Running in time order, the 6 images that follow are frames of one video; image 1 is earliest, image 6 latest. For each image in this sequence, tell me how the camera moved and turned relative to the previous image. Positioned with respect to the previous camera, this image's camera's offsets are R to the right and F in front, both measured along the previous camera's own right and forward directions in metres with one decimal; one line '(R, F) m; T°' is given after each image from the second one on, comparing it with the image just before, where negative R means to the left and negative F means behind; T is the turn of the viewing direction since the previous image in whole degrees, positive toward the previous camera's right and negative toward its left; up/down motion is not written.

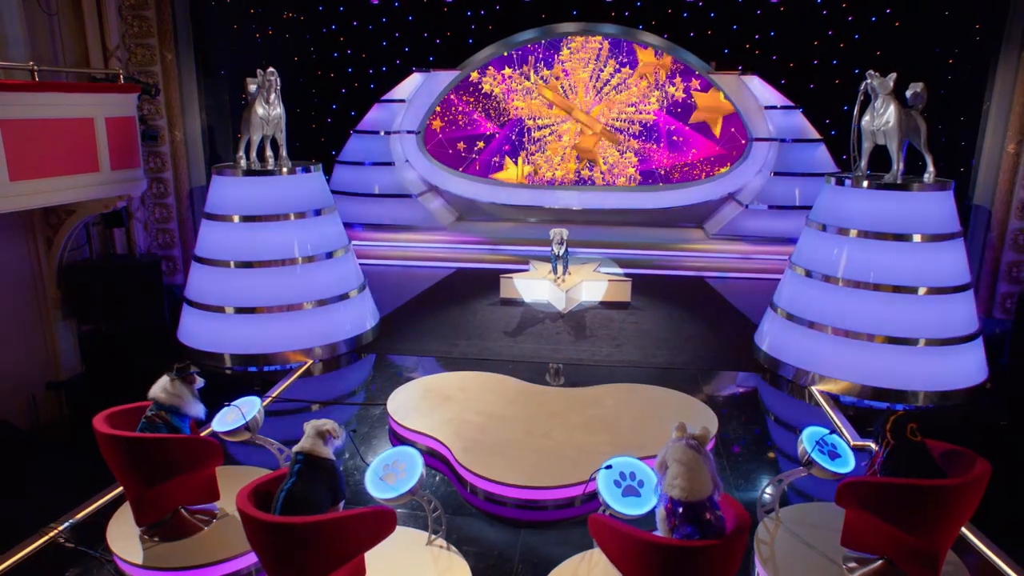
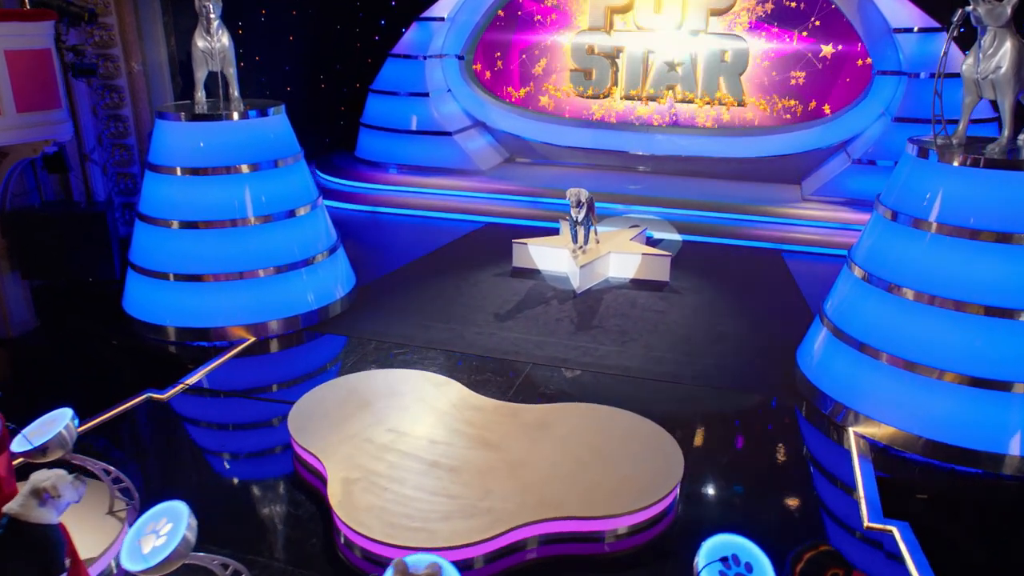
(+1.2, +1.1) m; -14°
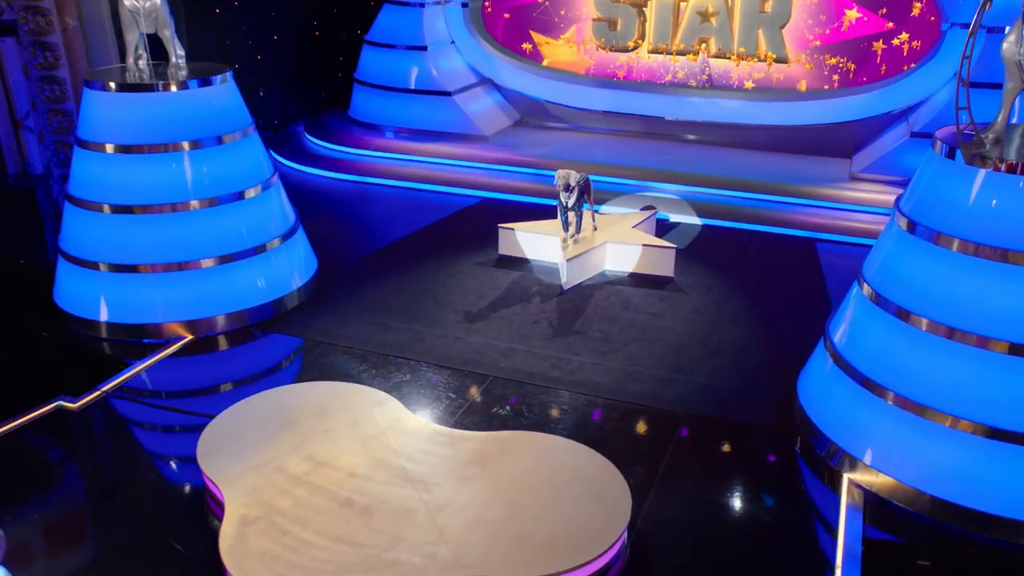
(+0.6, +0.6) m; -5°
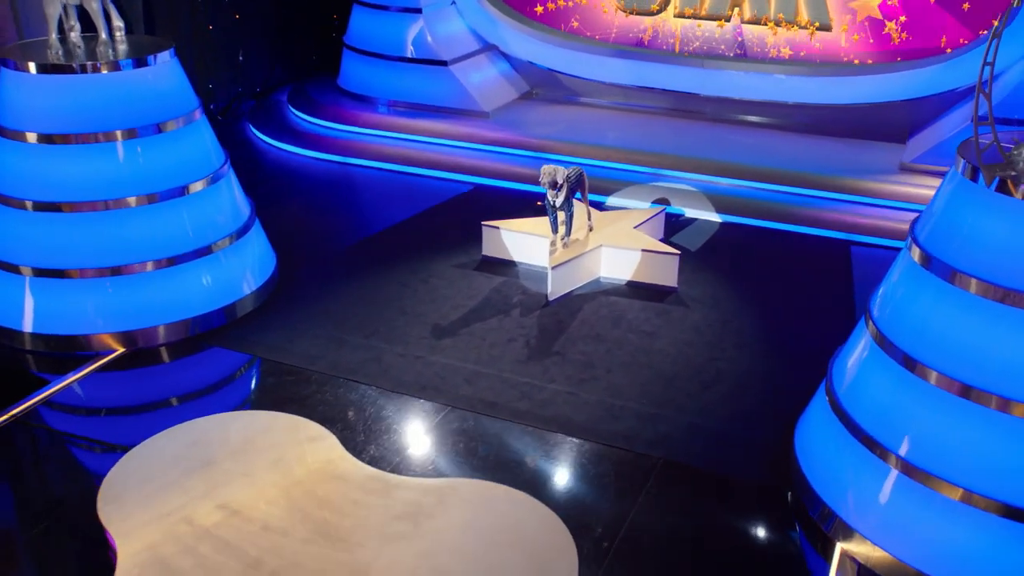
(+0.4, +0.5) m; -4°
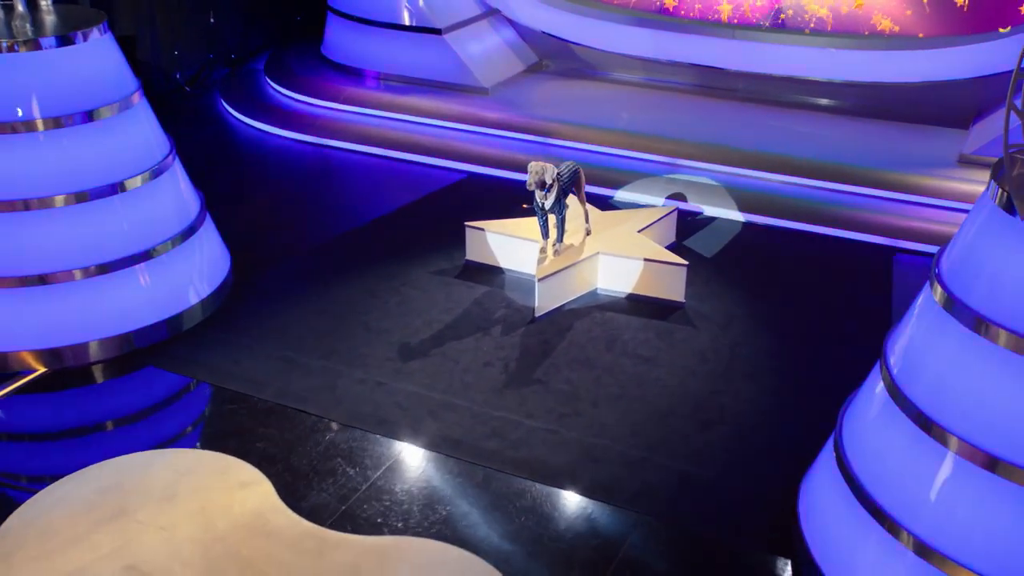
(+0.3, +0.5) m; -3°
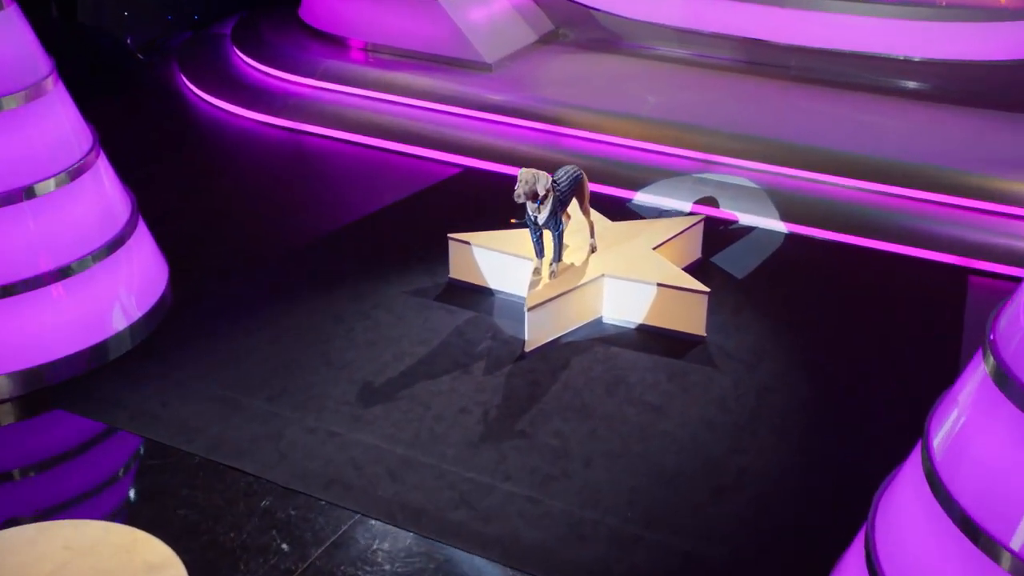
(+0.2, +0.6) m; -3°
